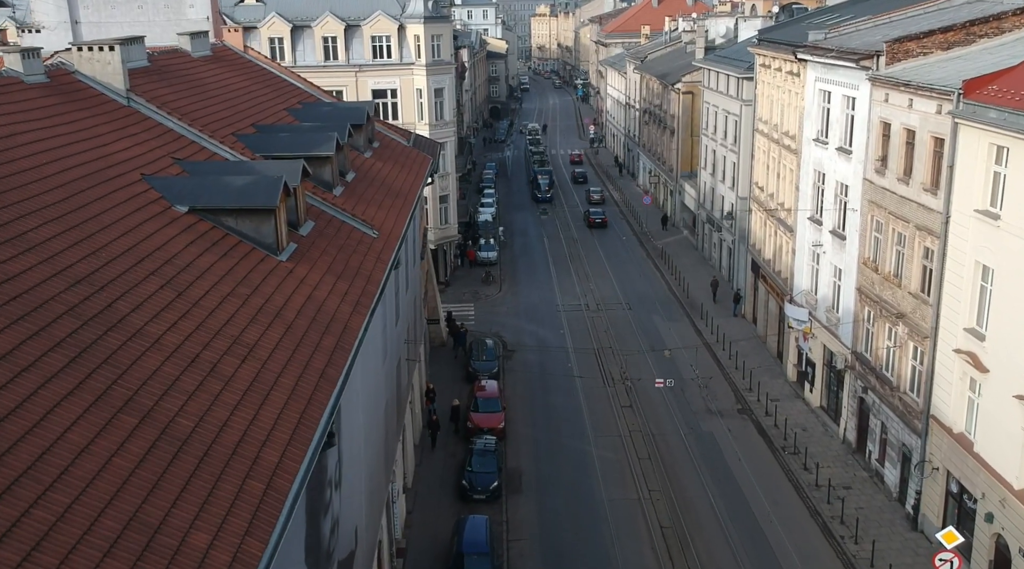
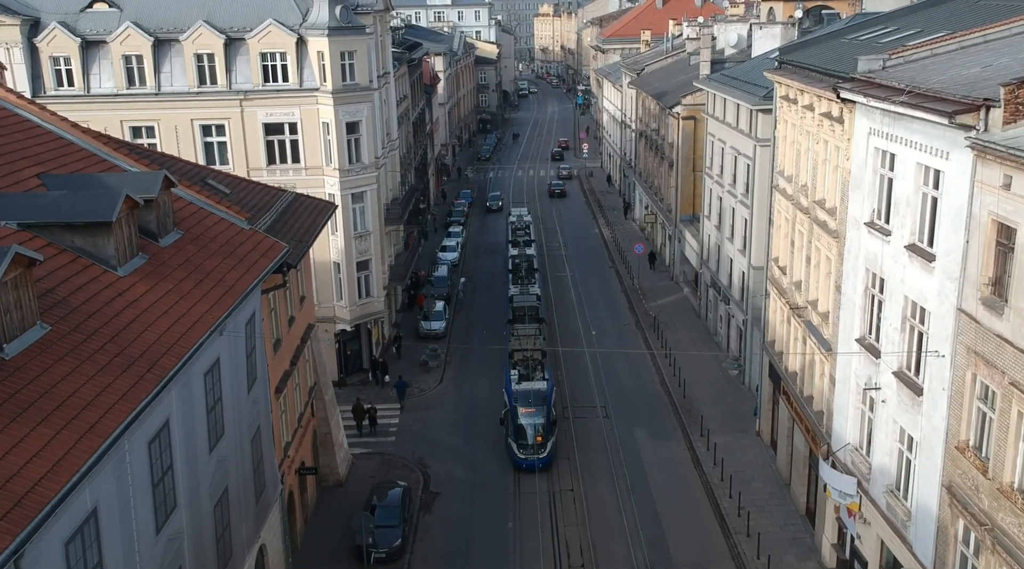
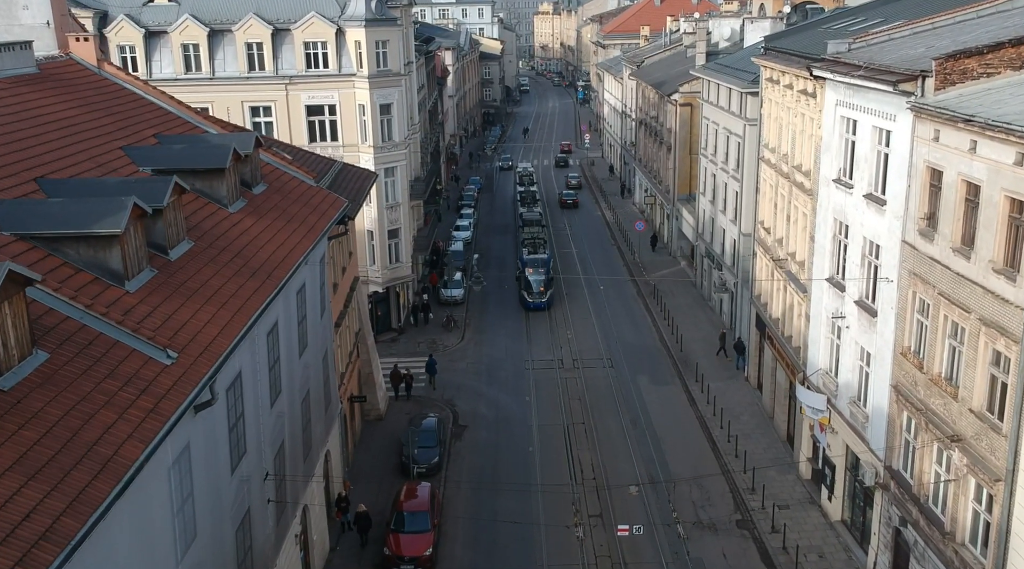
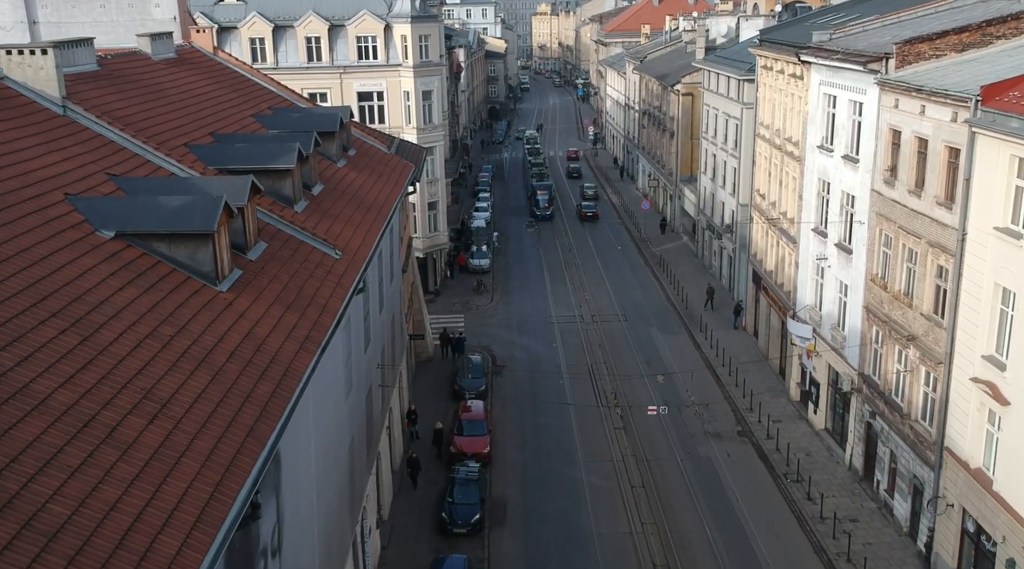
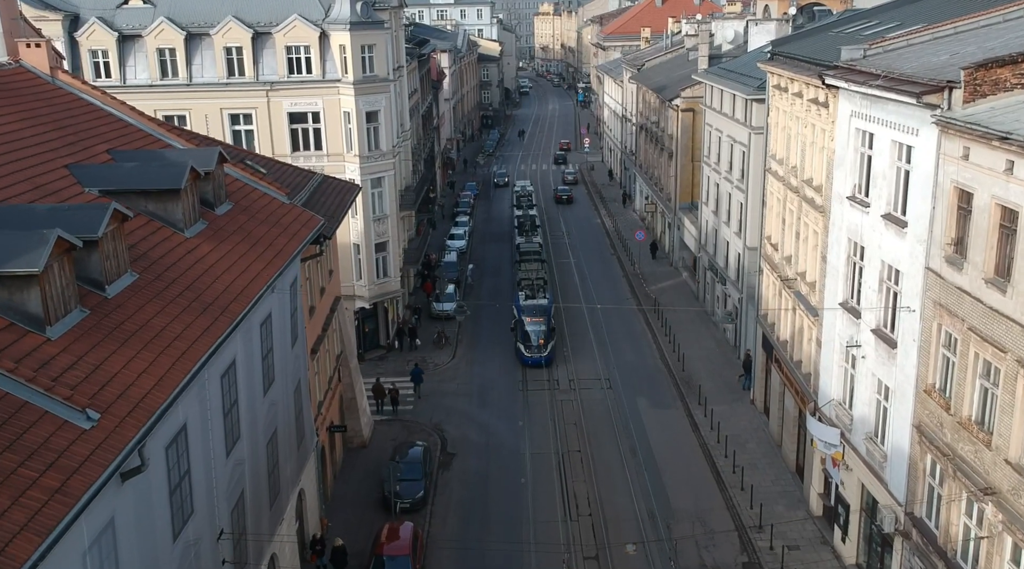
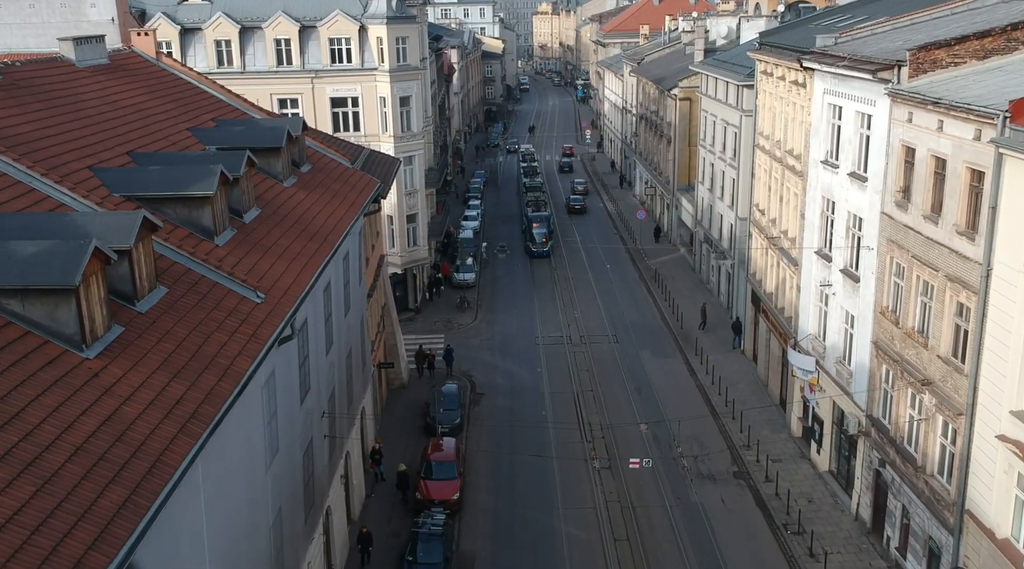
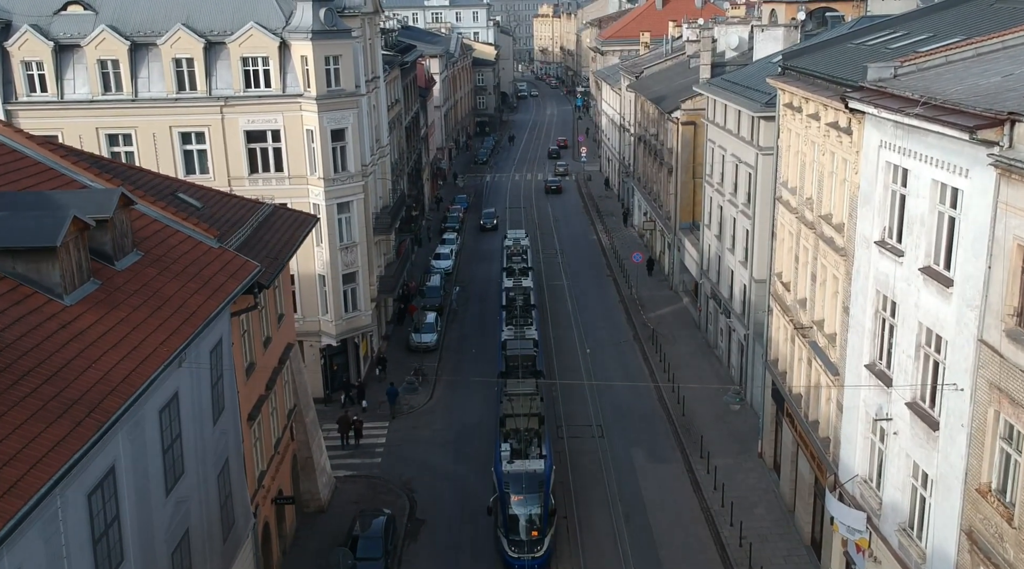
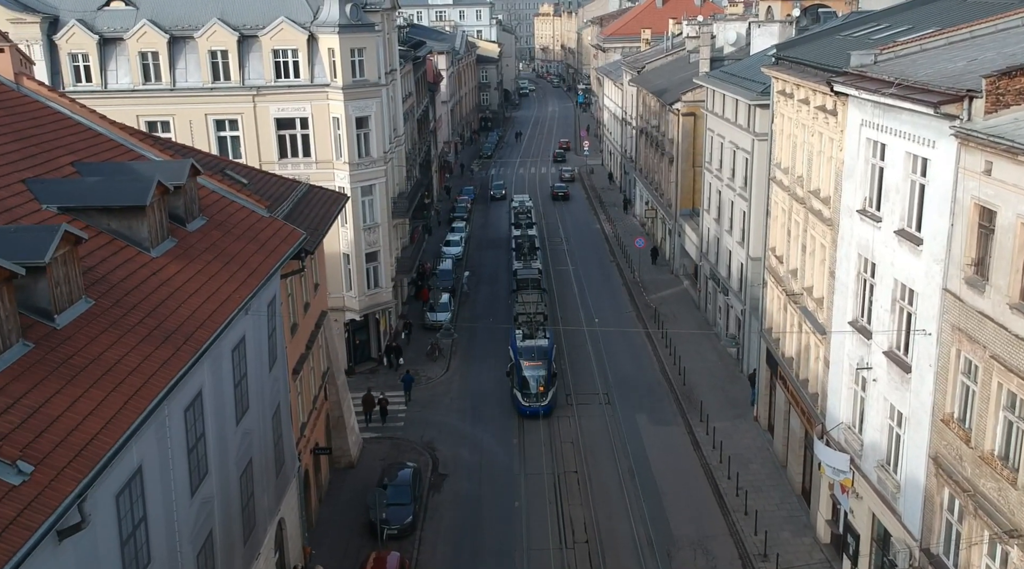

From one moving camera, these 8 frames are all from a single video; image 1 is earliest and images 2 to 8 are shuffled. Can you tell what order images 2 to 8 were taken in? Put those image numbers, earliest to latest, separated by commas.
4, 6, 3, 5, 8, 2, 7
